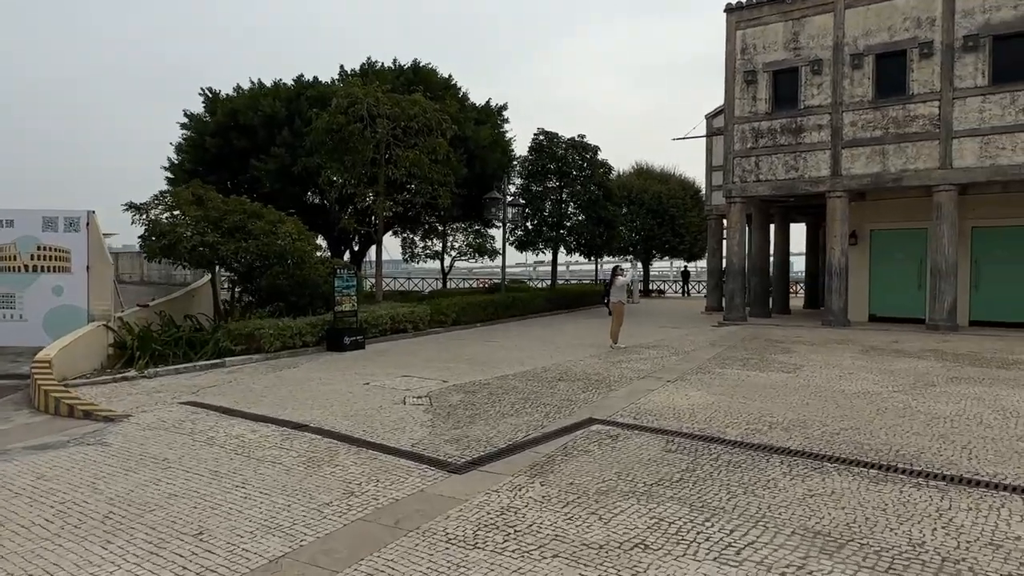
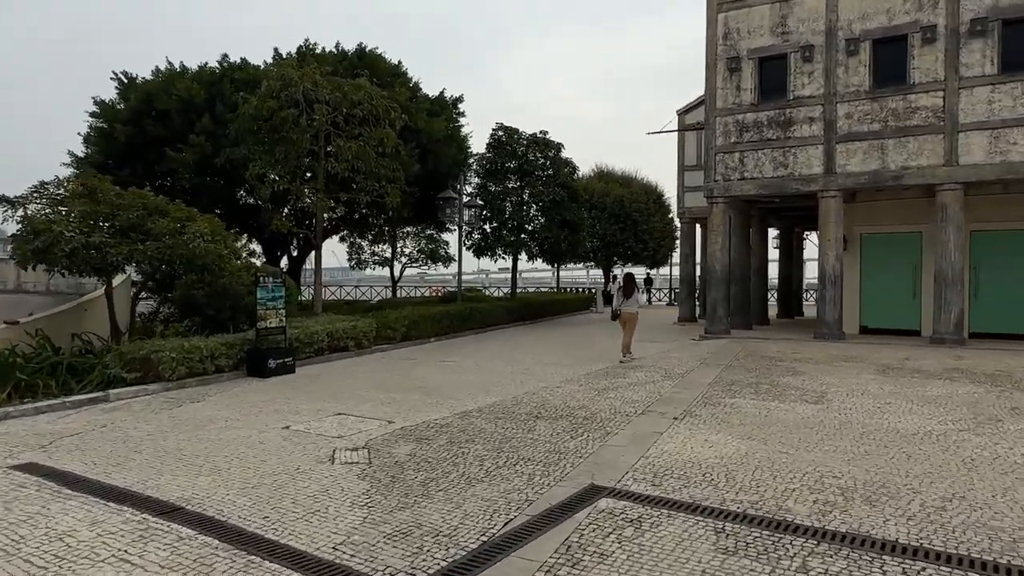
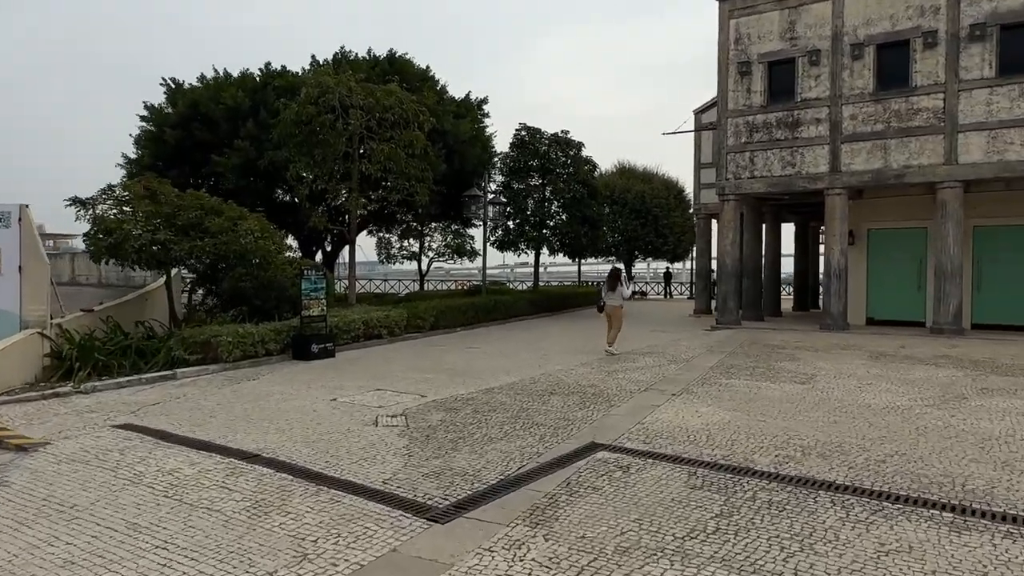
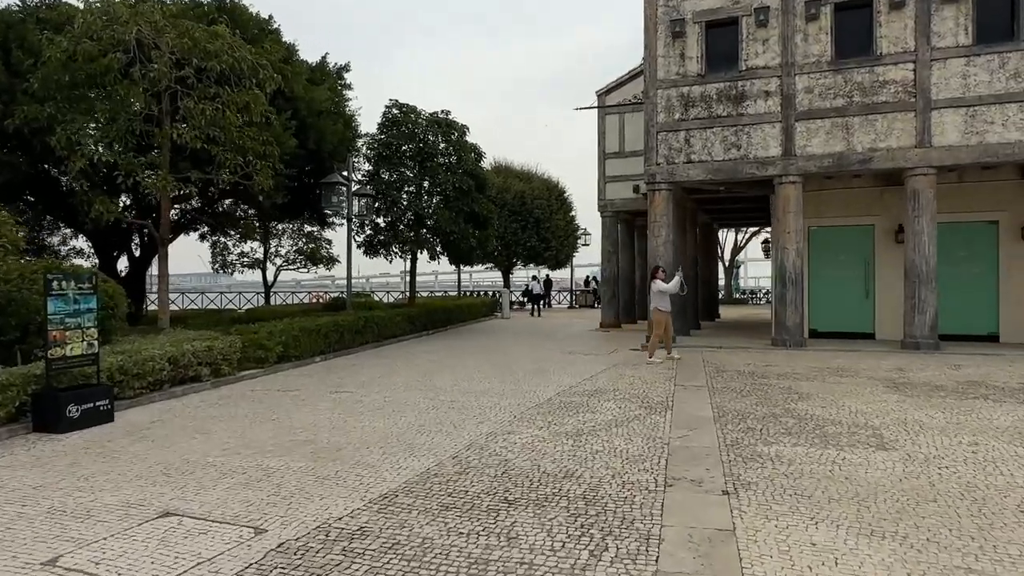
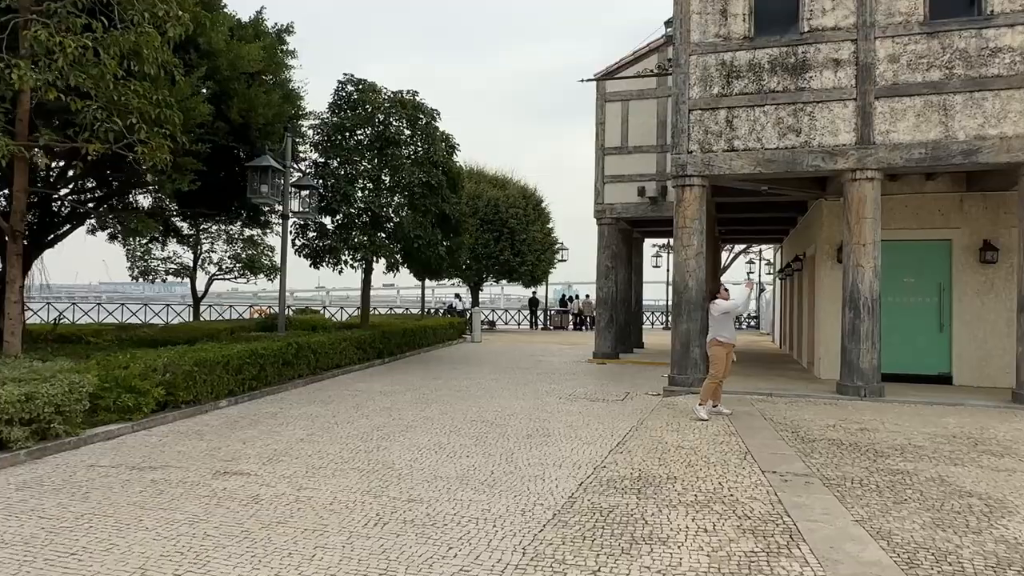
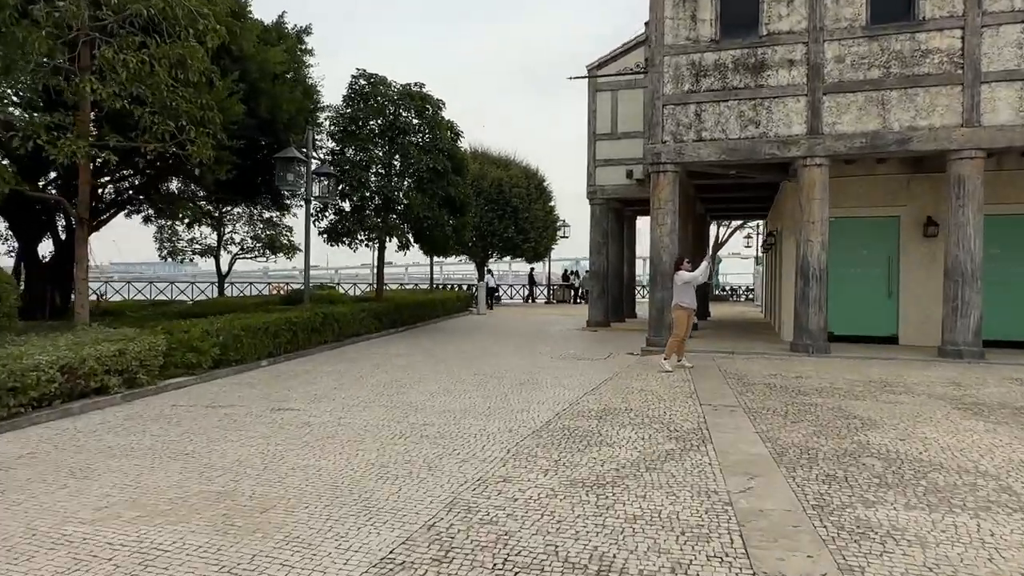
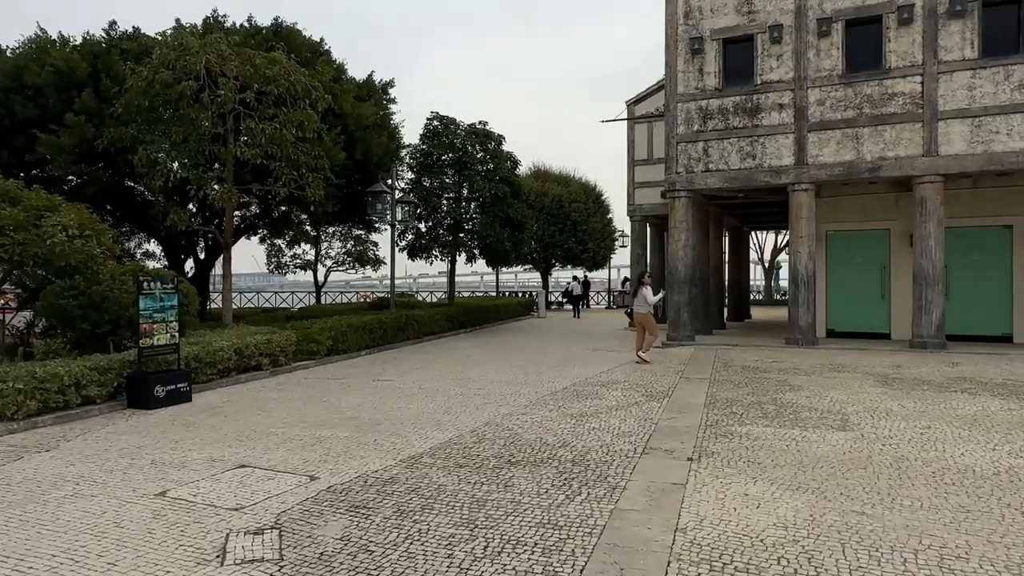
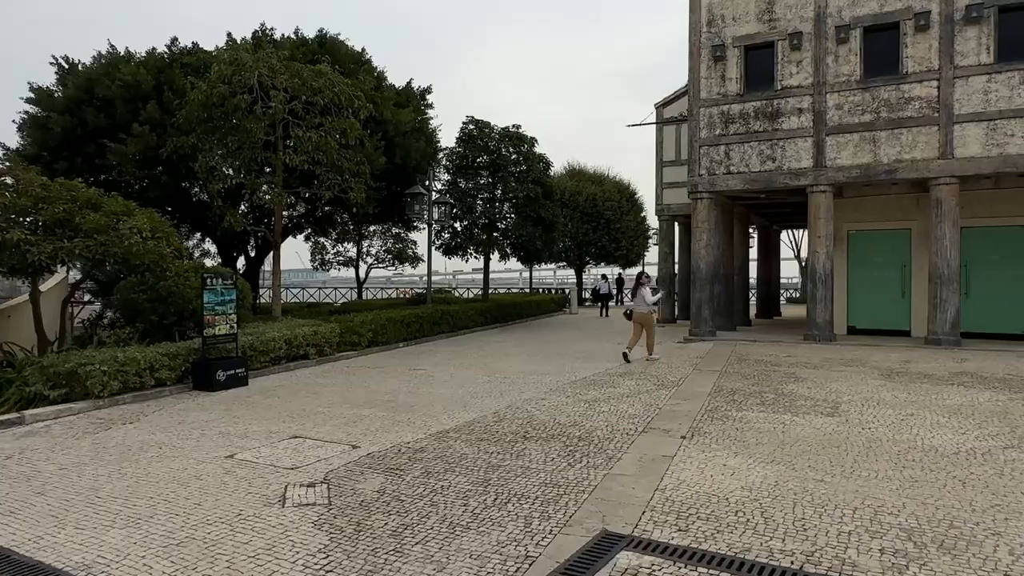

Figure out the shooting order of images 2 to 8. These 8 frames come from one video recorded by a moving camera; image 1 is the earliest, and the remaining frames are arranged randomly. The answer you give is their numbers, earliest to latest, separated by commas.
3, 2, 8, 7, 4, 6, 5
